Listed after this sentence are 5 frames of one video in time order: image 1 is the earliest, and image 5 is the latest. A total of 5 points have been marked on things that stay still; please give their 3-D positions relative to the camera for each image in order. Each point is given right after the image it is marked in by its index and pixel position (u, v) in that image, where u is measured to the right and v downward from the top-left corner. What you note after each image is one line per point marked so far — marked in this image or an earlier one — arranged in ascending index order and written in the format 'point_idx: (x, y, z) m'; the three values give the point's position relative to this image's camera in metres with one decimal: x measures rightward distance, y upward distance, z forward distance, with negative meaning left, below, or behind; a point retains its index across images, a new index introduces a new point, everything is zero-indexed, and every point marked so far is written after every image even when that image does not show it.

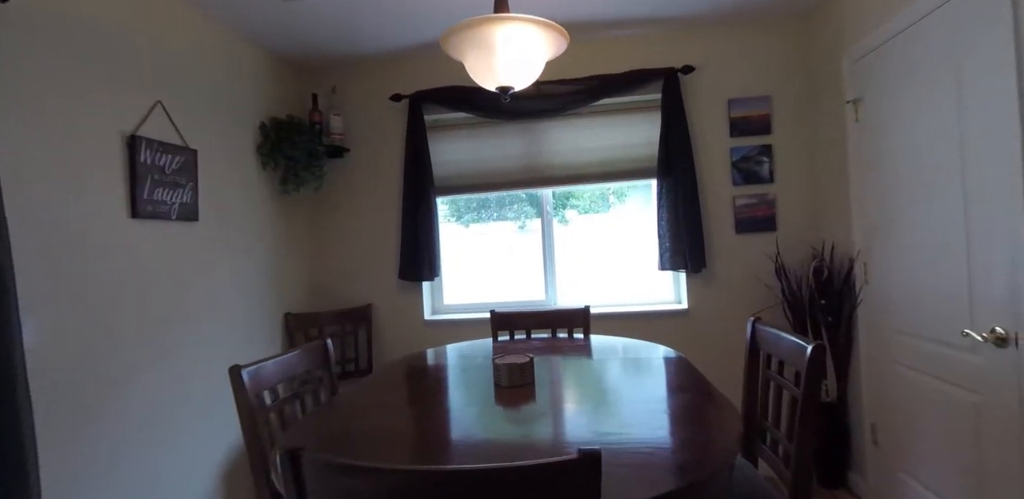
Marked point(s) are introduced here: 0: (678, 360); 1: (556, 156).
0: (+0.6, -0.4, +1.7) m
1: (+0.2, +0.5, +2.6) m
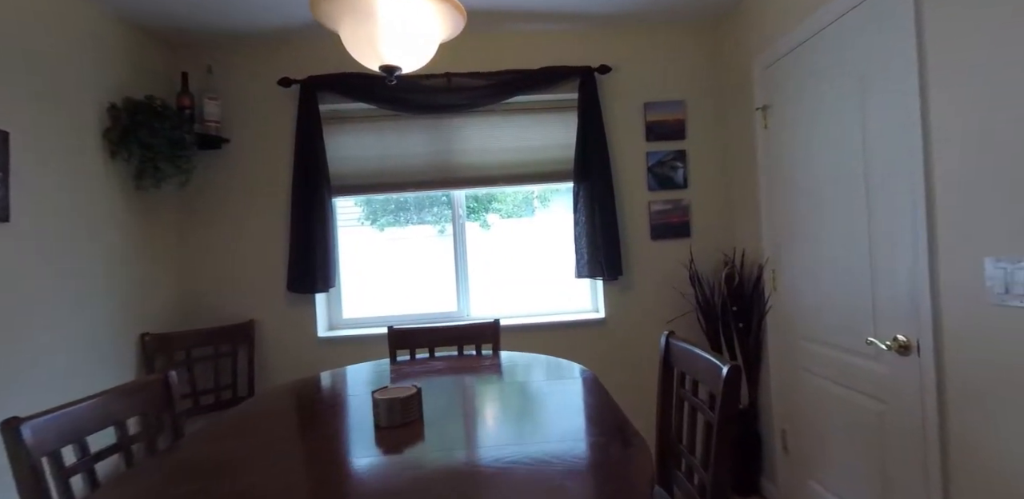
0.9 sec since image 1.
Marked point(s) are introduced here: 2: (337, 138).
0: (+0.3, -0.4, +1.6) m
1: (-0.2, +0.5, +2.4) m
2: (-0.9, +0.6, +2.4) m
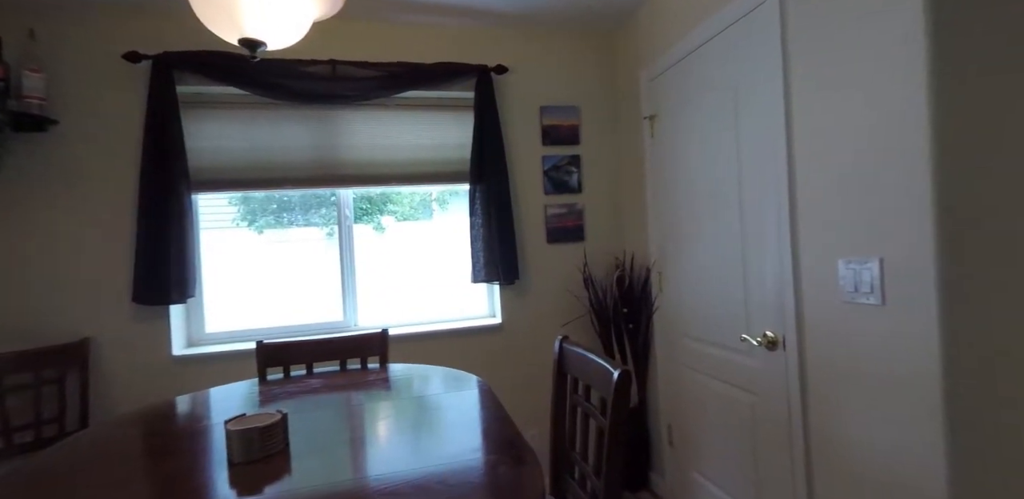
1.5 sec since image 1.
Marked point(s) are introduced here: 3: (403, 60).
0: (-0.1, -0.4, +1.5) m
1: (-0.7, +0.5, +2.2) m
2: (-1.4, +0.6, +2.1) m
3: (-0.5, +0.9, +2.2) m
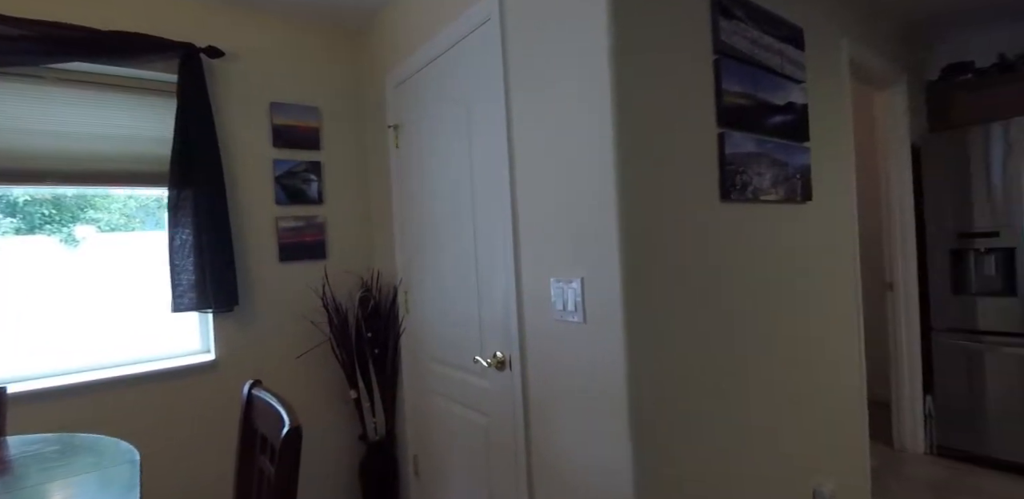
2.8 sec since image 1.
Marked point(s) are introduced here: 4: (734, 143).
0: (-0.9, -0.5, +1.2) m
1: (-1.7, +0.4, +1.6) m
2: (-2.4, +0.5, +1.3) m
3: (-1.6, +0.8, +1.7) m
4: (+0.6, +0.3, +1.3) m
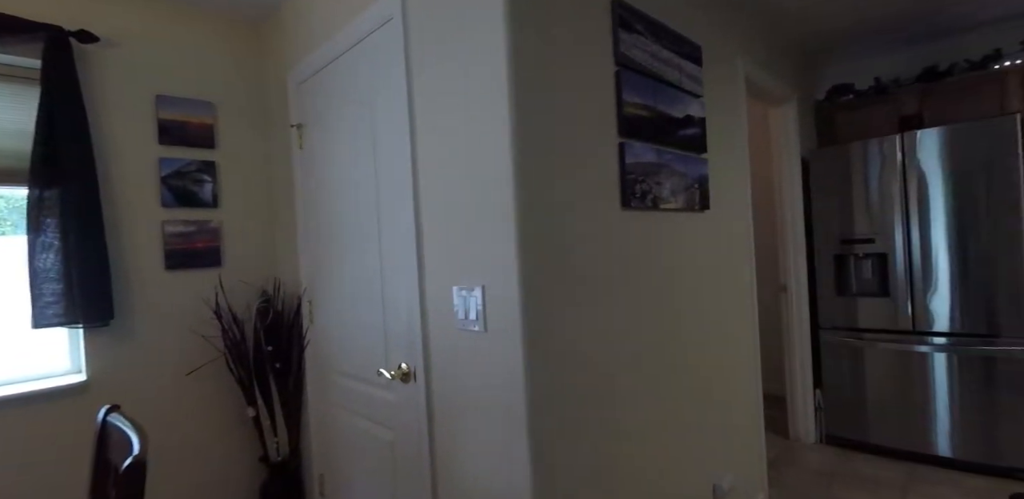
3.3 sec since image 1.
0: (-1.1, -0.5, +1.0) m
1: (-2.0, +0.4, +1.4) m
2: (-2.6, +0.5, +1.0) m
3: (-1.9, +0.8, +1.5) m
4: (+0.3, +0.3, +1.3) m
